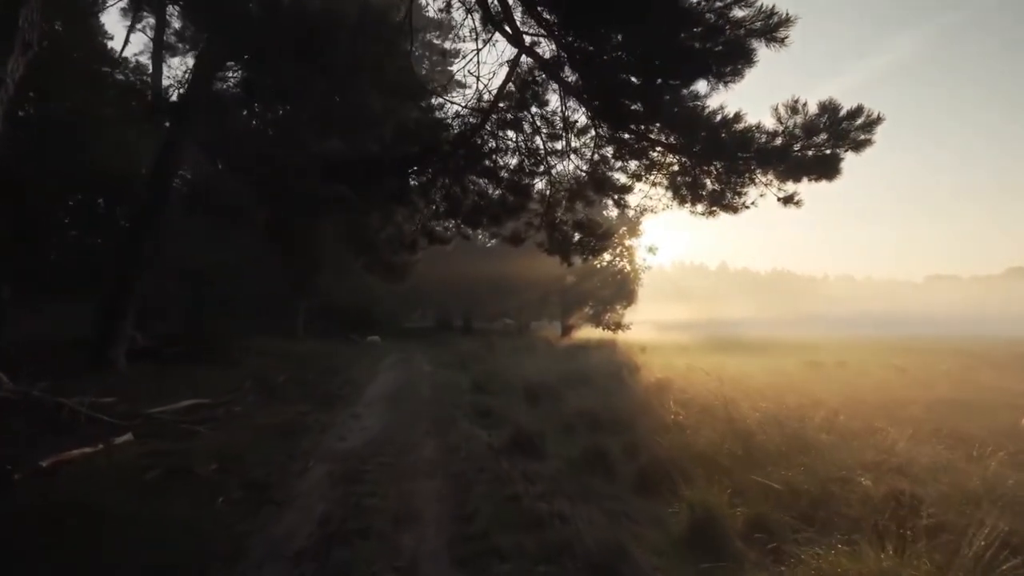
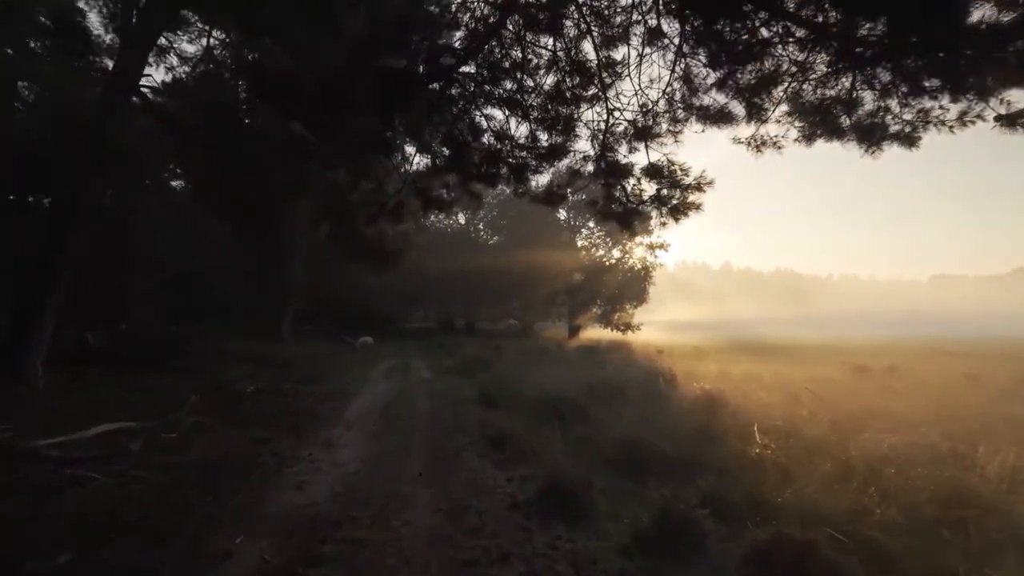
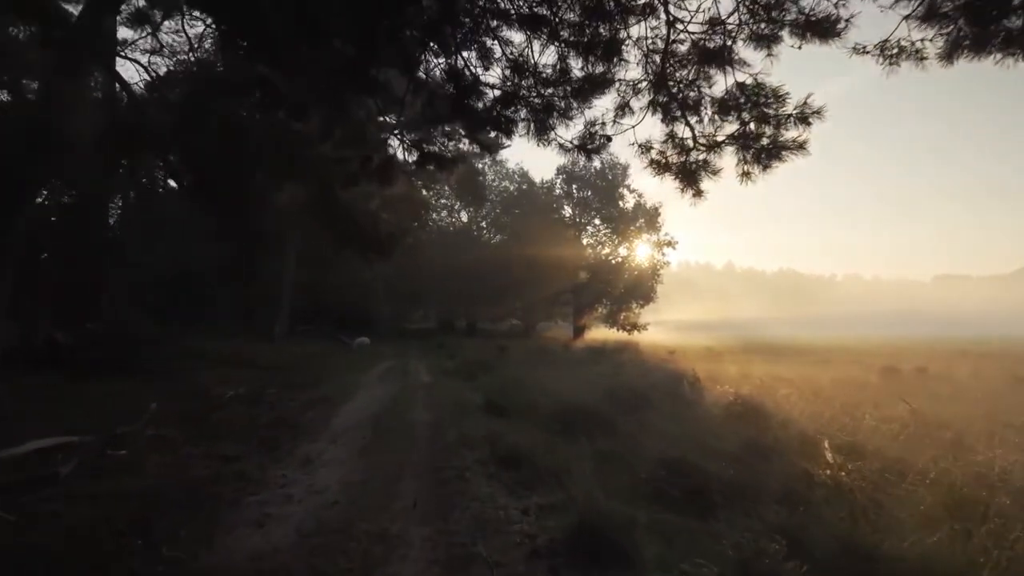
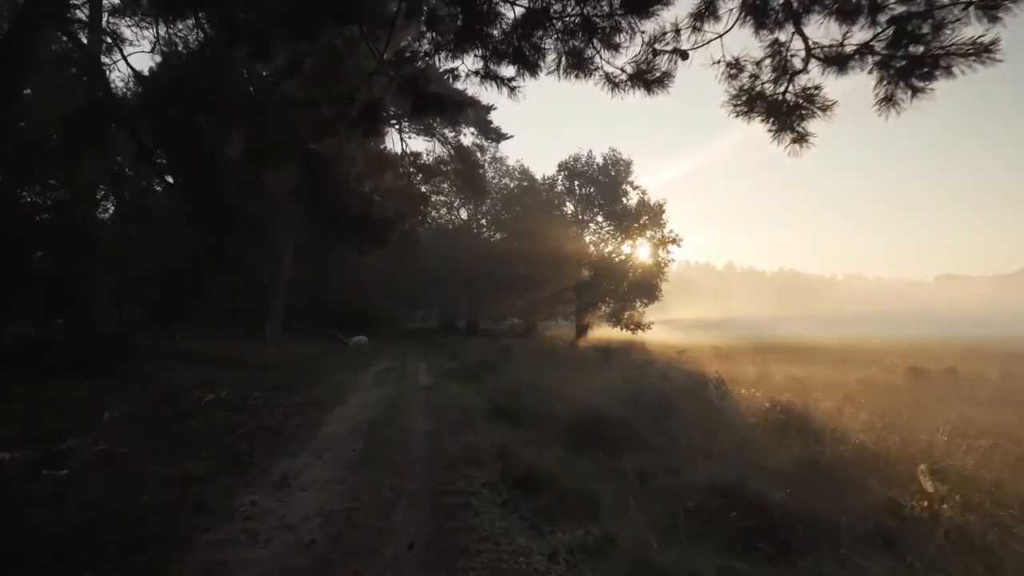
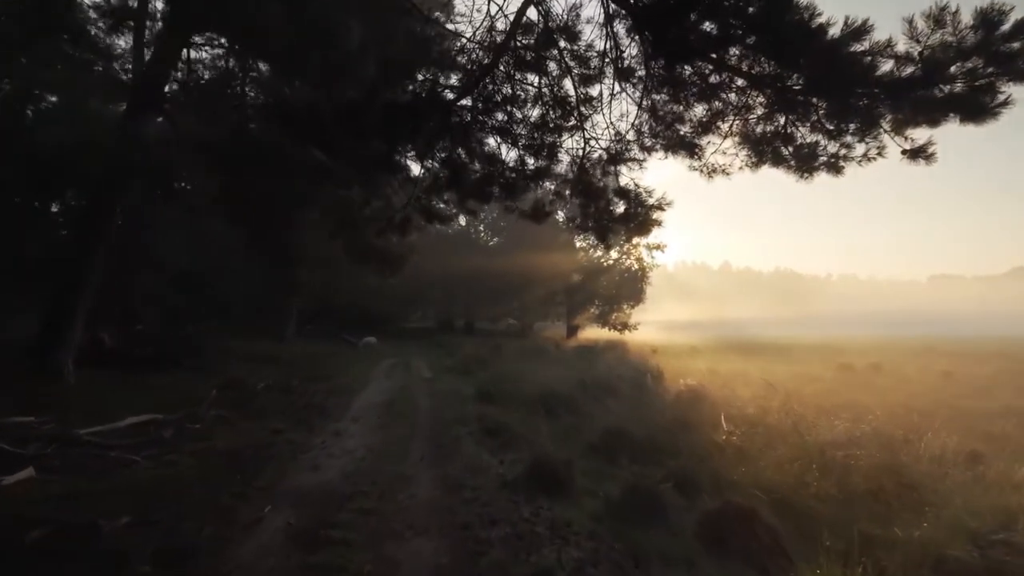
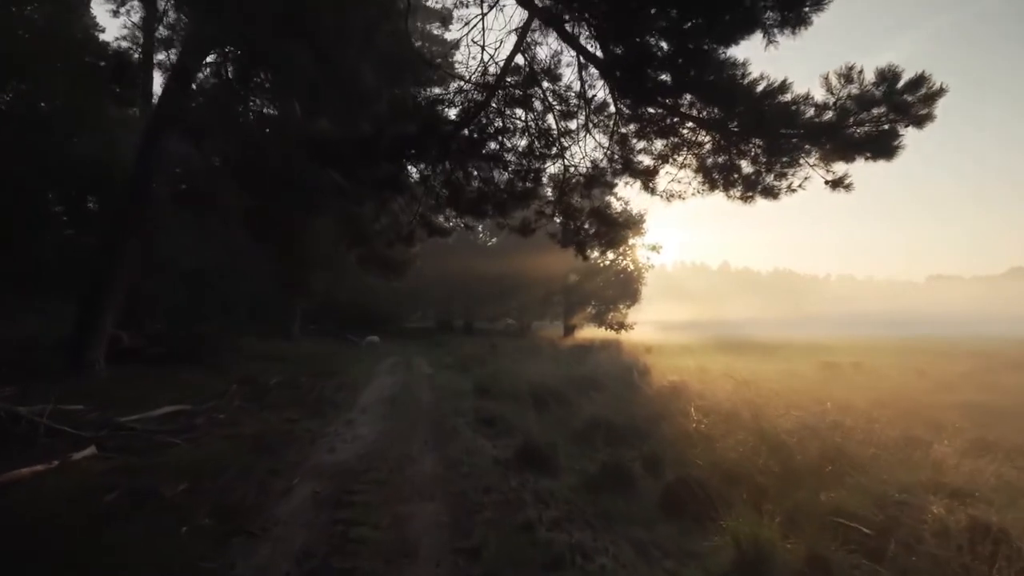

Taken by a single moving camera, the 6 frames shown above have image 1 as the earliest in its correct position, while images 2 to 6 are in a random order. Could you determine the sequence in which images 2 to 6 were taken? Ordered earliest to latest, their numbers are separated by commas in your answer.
6, 5, 2, 3, 4
